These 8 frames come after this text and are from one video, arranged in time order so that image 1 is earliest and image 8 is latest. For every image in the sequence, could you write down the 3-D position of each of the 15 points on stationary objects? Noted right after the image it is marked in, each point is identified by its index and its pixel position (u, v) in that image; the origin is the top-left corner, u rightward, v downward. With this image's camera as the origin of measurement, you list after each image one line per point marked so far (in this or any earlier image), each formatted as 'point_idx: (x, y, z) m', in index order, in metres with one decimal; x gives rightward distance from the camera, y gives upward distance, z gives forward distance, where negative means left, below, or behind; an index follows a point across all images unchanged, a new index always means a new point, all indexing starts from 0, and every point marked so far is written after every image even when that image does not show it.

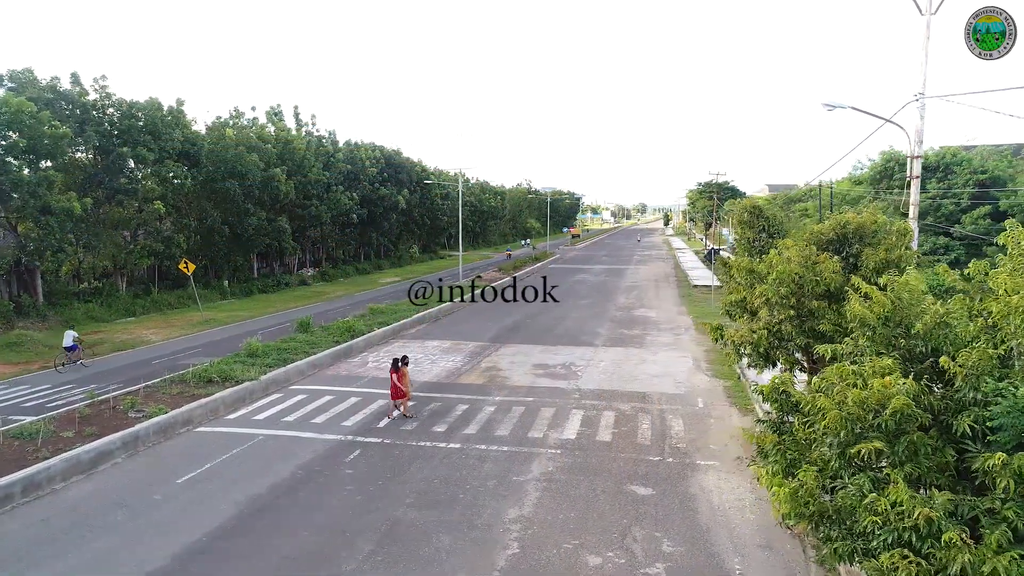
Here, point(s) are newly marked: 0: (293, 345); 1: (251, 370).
0: (-5.8, -1.5, +19.1) m
1: (-5.8, -1.8, +16.0) m
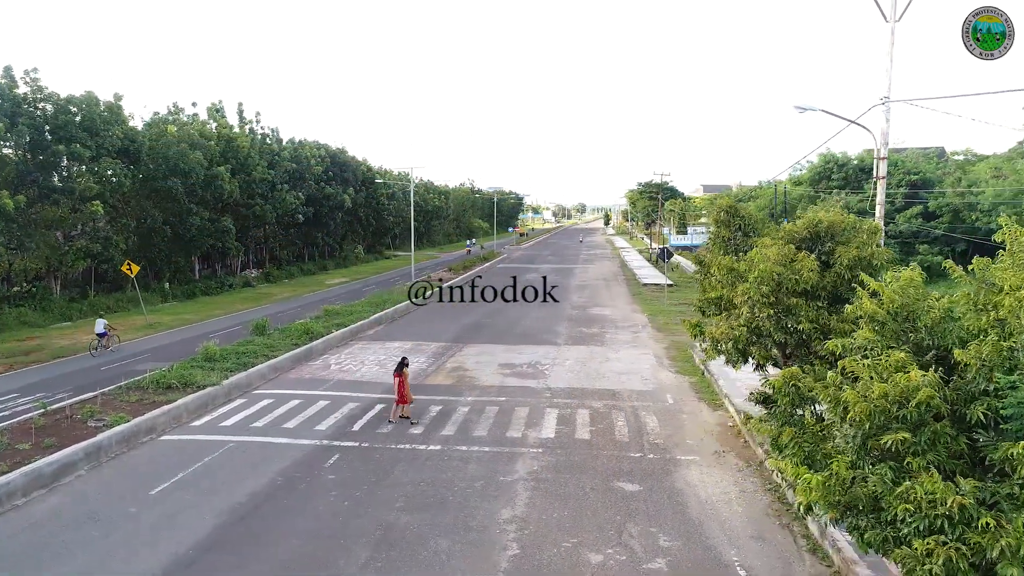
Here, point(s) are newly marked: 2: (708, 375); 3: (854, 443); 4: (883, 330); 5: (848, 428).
0: (-6.7, -1.5, +18.5) m
1: (-6.4, -1.9, +15.4) m
2: (+4.5, -2.0, +16.4) m
3: (+2.5, -1.1, +5.2) m
4: (+3.0, -0.3, +5.8) m
5: (+2.5, -1.0, +5.3) m
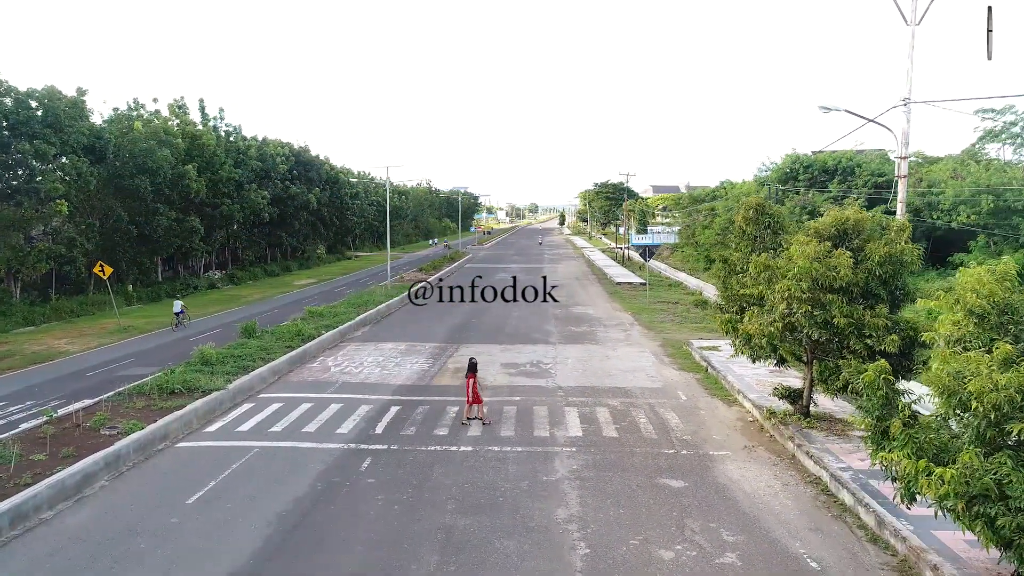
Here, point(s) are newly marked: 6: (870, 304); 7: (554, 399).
0: (-6.6, -1.6, +18.0) m
1: (-6.1, -1.9, +15.0) m
2: (+4.6, -1.9, +16.6) m
3: (+3.5, -1.1, +5.4) m
4: (+3.9, -0.3, +6.0) m
5: (+3.5, -1.0, +5.4) m
6: (+5.2, -0.2, +10.6) m
7: (+0.9, -2.3, +14.5) m
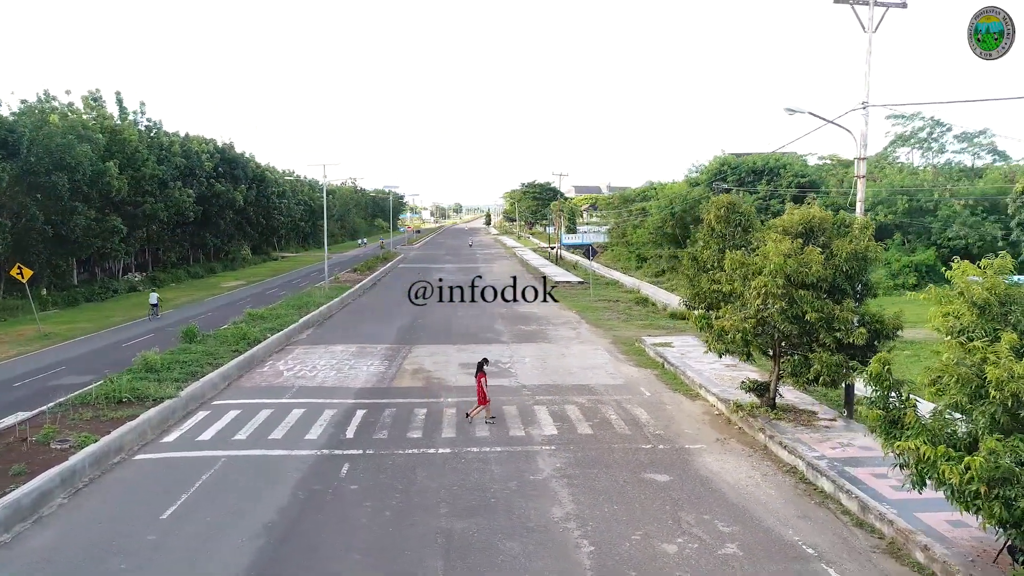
0: (-7.6, -1.6, +17.1) m
1: (-6.8, -1.9, +14.2) m
2: (+3.7, -1.9, +17.0) m
3: (+3.7, -1.0, +5.7) m
4: (+4.1, -0.2, +6.3) m
5: (+3.7, -0.9, +5.7) m
6: (+5.0, -0.2, +11.0) m
7: (+0.2, -2.2, +14.5) m
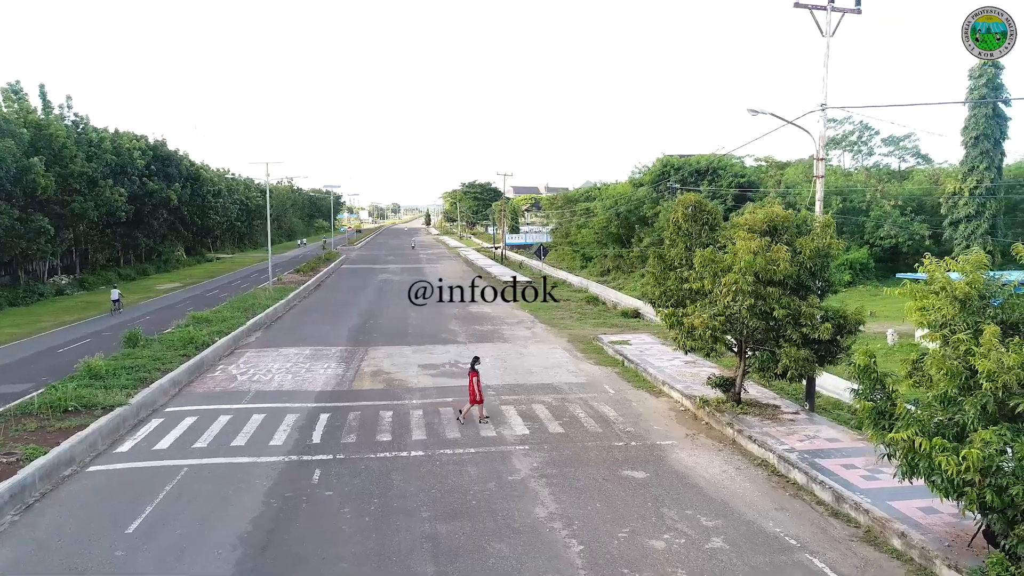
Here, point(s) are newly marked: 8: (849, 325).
0: (-8.5, -1.7, +16.4) m
1: (-7.4, -2.0, +13.5) m
2: (+2.8, -1.8, +17.2) m
3: (+3.8, -1.0, +5.9) m
4: (+4.1, -0.2, +6.5) m
5: (+3.8, -0.9, +5.9) m
6: (+4.5, -0.1, +11.3) m
7: (-0.5, -2.2, +14.4) m
8: (+5.1, -0.6, +11.0) m
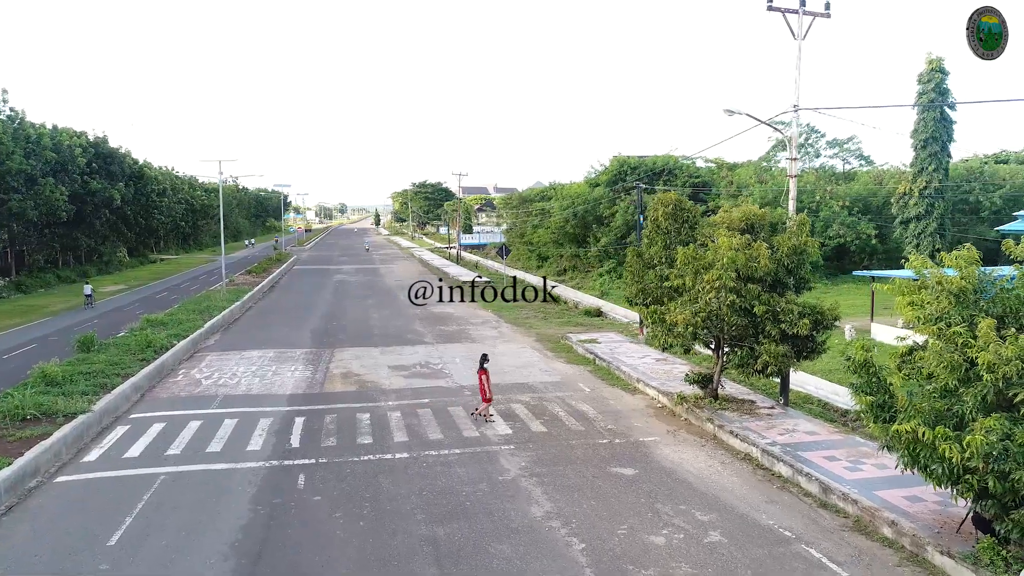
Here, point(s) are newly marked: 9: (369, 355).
0: (-9.1, -1.7, +15.7) m
1: (-7.8, -2.0, +12.9) m
2: (+2.2, -1.8, +17.3) m
3: (+3.9, -0.9, +6.1) m
4: (+4.1, -0.1, +6.8) m
5: (+3.9, -0.8, +6.1) m
6: (+4.3, -0.1, +11.6) m
7: (-0.9, -2.2, +14.3) m
8: (+4.9, -0.5, +11.3) m
9: (-3.8, -1.8, +19.2) m
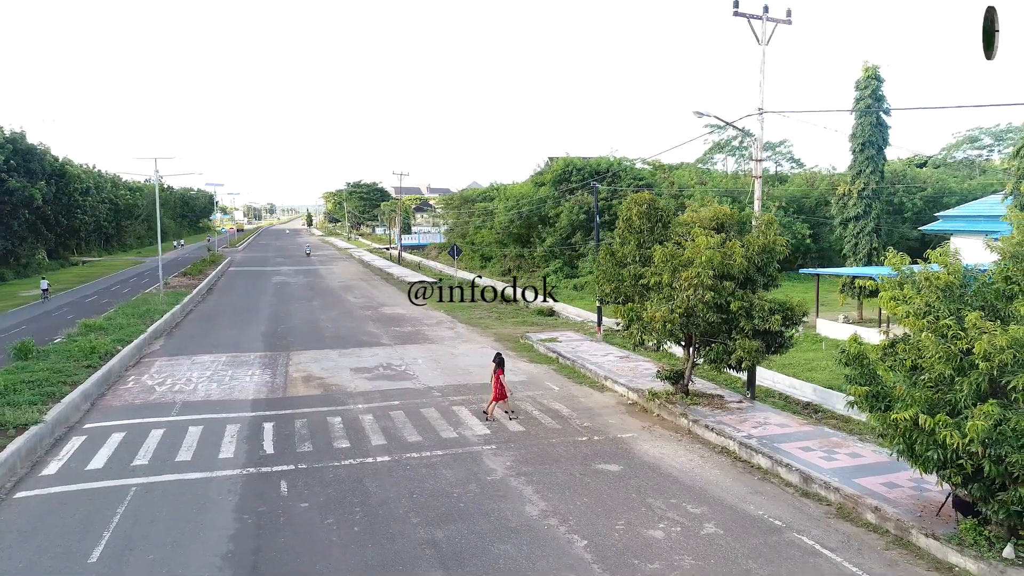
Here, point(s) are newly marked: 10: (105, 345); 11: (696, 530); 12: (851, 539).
0: (-9.7, -1.8, +14.8) m
1: (-8.2, -2.1, +12.1) m
2: (+1.3, -1.8, +17.4) m
3: (+4.1, -0.9, +6.4) m
4: (+4.2, -0.1, +7.1) m
5: (+4.1, -0.8, +6.4) m
6: (+3.9, 0.0, +11.9) m
7: (-1.5, -2.2, +14.1) m
8: (+4.6, -0.5, +11.7) m
9: (-4.8, -1.8, +18.8) m
10: (-10.2, -1.4, +18.1) m
11: (+2.1, -2.7, +8.2) m
12: (+3.7, -2.8, +8.0) m
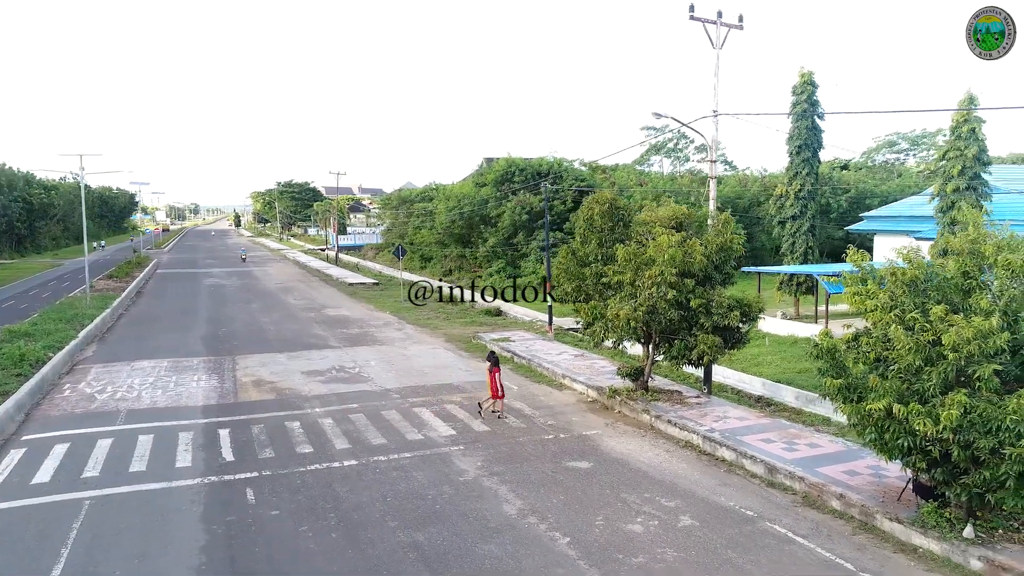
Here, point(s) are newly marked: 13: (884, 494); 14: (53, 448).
0: (-10.5, -1.9, +13.8) m
1: (-8.8, -2.1, +11.3) m
2: (+0.2, -1.7, +17.4) m
3: (+4.0, -0.8, +6.8) m
4: (+4.1, 0.0, +7.5) m
5: (+4.0, -0.7, +6.8) m
6: (+3.3, 0.0, +12.2) m
7: (-2.2, -2.2, +13.9) m
8: (+4.0, -0.4, +12.1) m
9: (-6.0, -1.8, +18.3) m
10: (-11.3, -1.5, +17.1) m
11: (+1.8, -2.7, +8.3) m
12: (+3.5, -2.7, +8.3) m
13: (+4.4, -2.5, +8.6) m
14: (-7.1, -2.5, +11.2) m
